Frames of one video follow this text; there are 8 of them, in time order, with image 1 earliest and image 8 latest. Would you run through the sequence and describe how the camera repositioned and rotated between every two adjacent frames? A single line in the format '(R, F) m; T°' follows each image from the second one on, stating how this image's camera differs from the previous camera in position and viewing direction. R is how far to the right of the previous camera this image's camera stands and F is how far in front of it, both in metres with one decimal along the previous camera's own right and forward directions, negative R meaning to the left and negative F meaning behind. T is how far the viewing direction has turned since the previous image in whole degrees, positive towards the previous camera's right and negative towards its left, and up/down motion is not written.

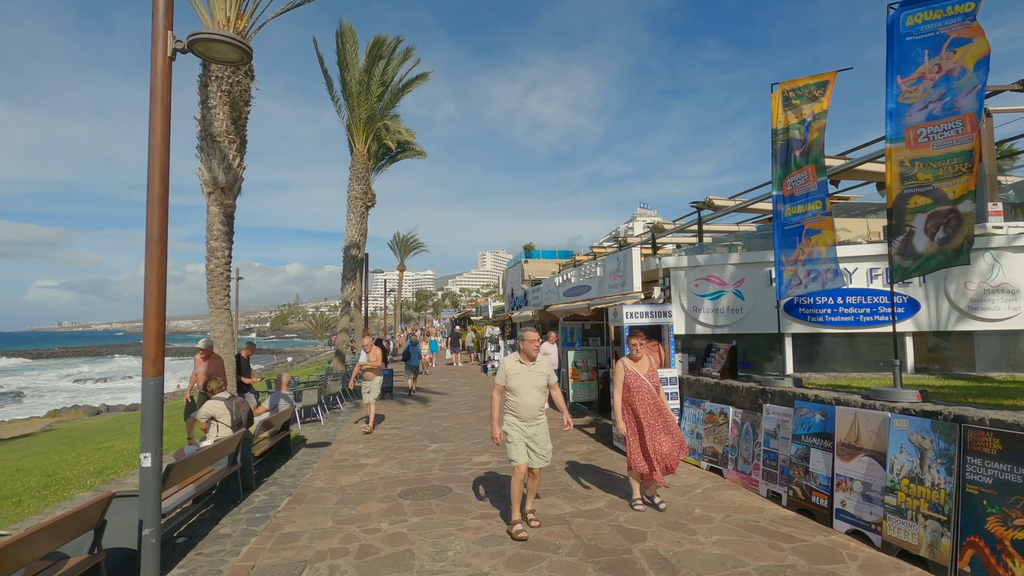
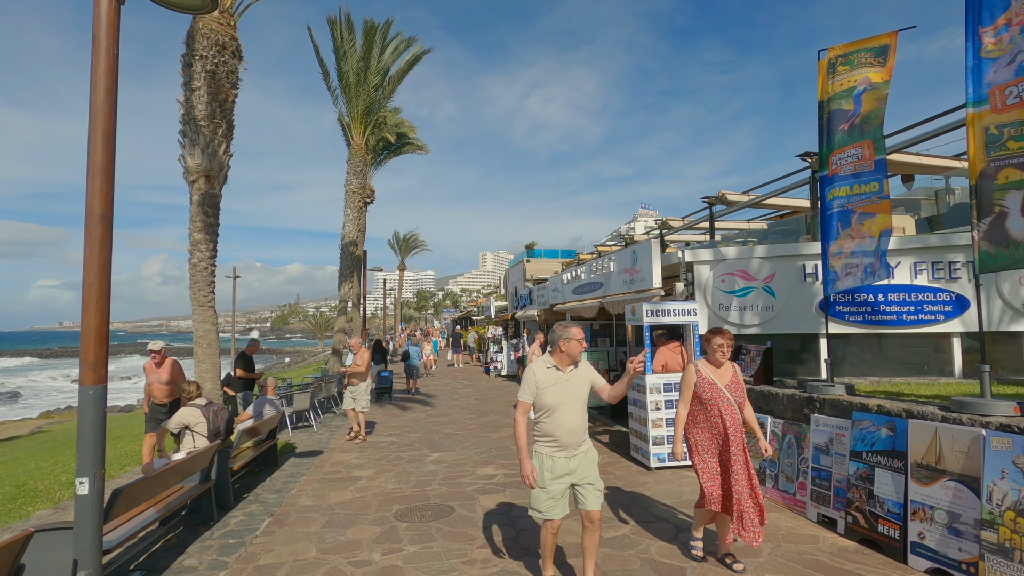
(-0.1, +0.8) m; 0°
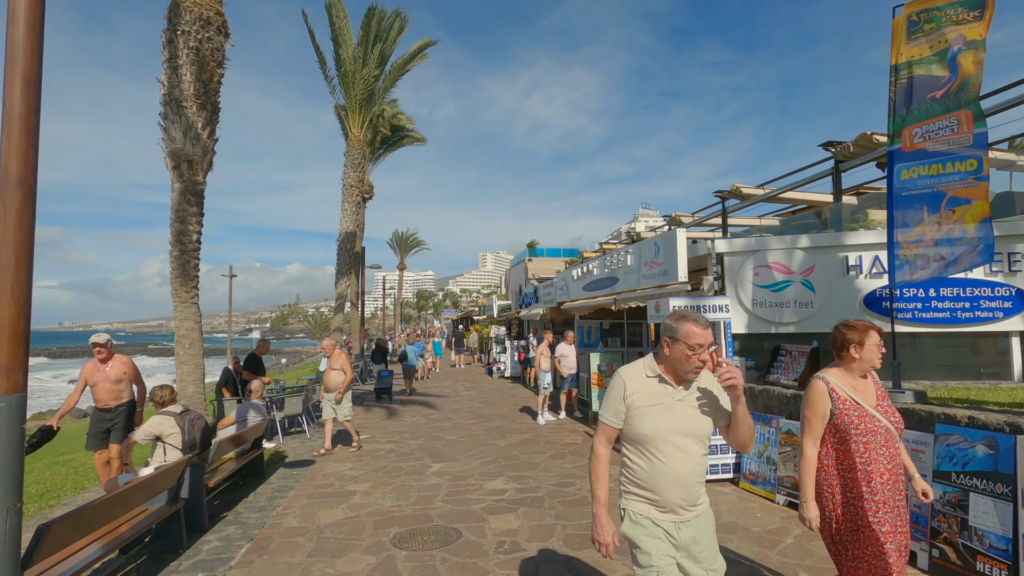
(-0.2, +0.8) m; 0°
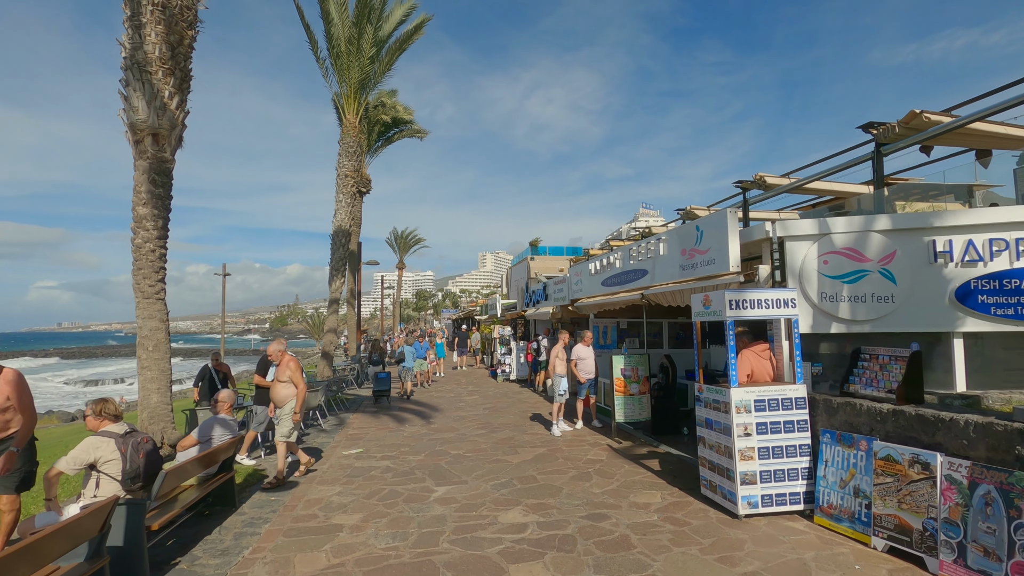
(-0.2, +1.2) m; 0°
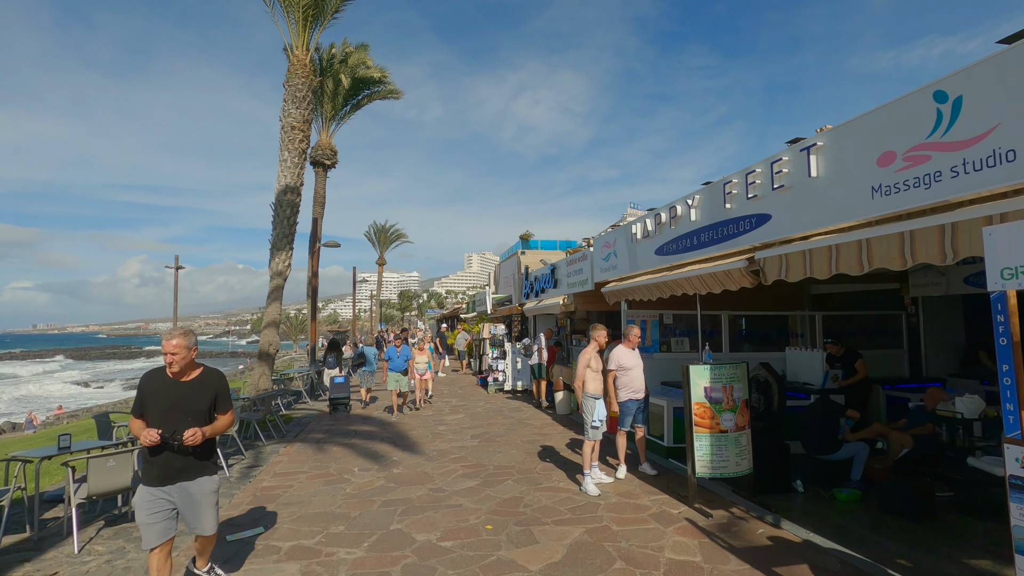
(-0.2, +3.8) m; +1°
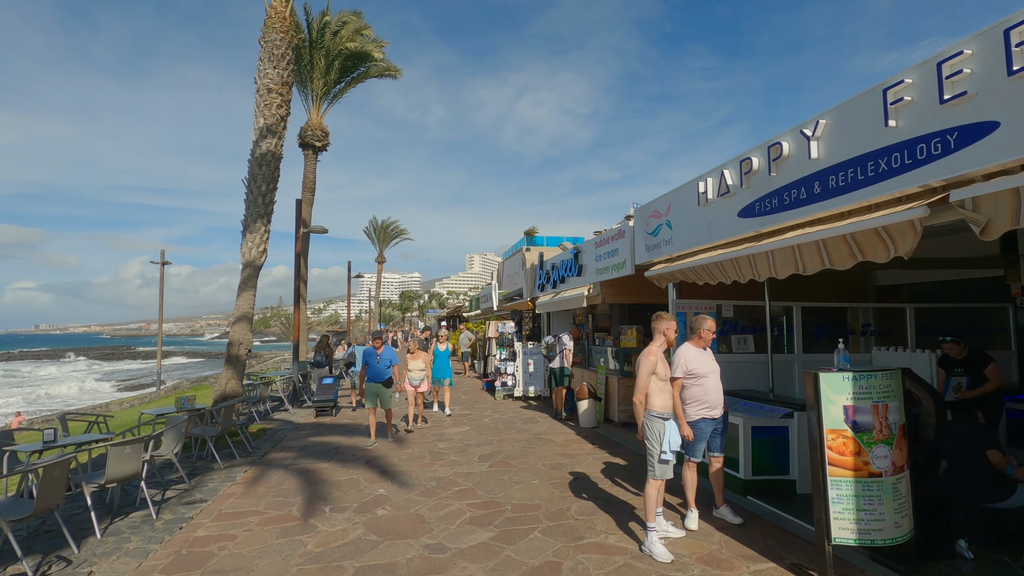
(-0.3, +1.9) m; 0°
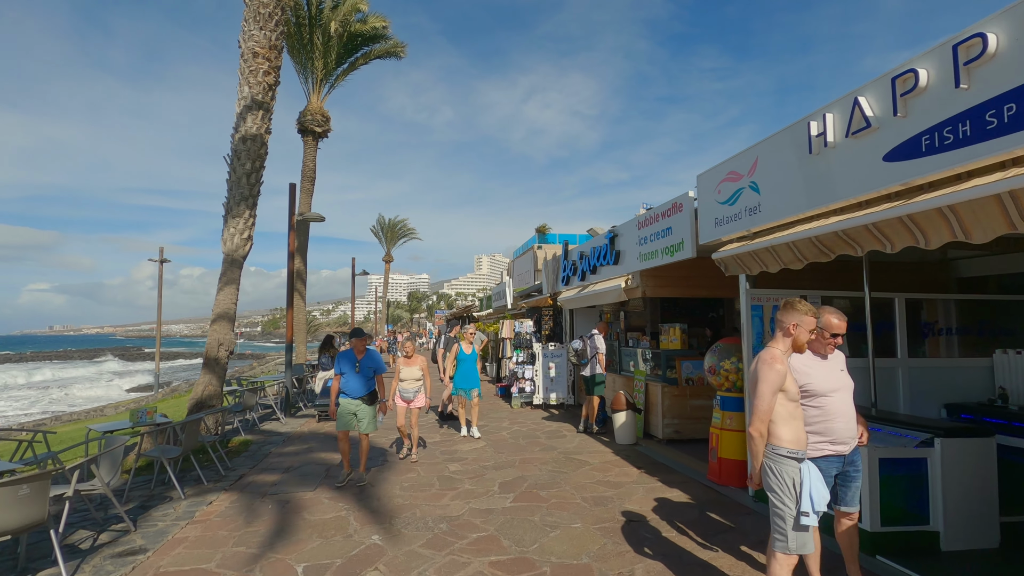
(-0.2, +1.5) m; -1°
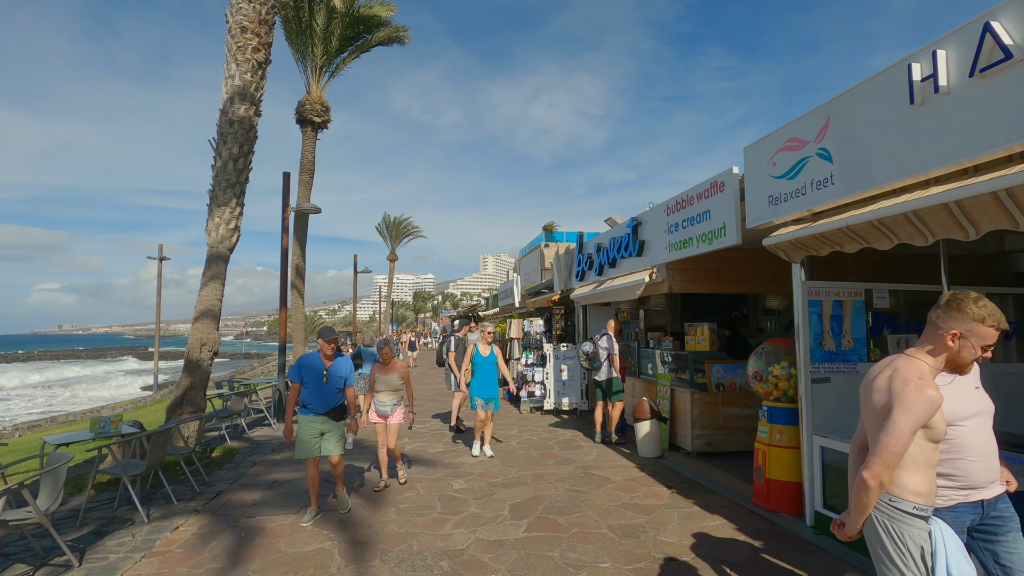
(-0.1, +0.9) m; -1°
